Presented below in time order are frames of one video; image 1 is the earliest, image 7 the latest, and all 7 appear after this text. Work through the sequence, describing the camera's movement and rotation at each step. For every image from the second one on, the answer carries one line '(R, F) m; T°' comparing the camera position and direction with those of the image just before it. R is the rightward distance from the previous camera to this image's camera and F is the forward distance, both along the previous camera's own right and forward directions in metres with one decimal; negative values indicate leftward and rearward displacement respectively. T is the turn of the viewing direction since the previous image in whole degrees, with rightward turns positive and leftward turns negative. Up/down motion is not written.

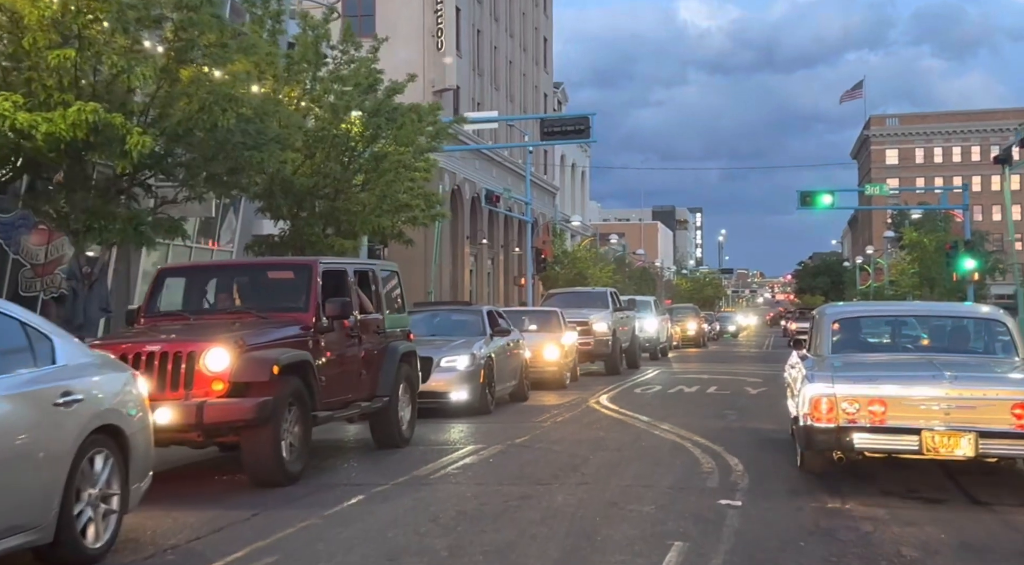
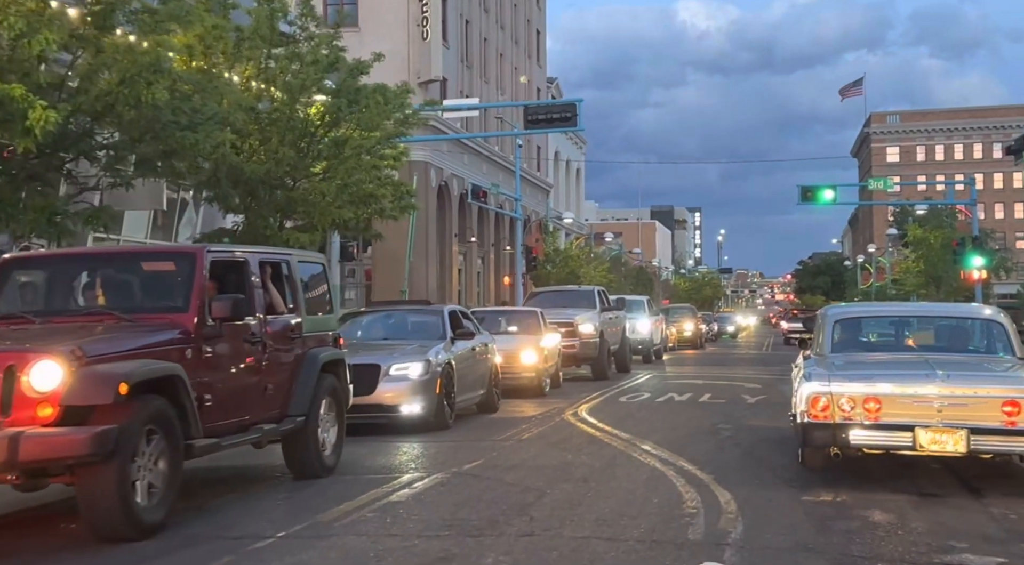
(+0.4, +1.9) m; 0°
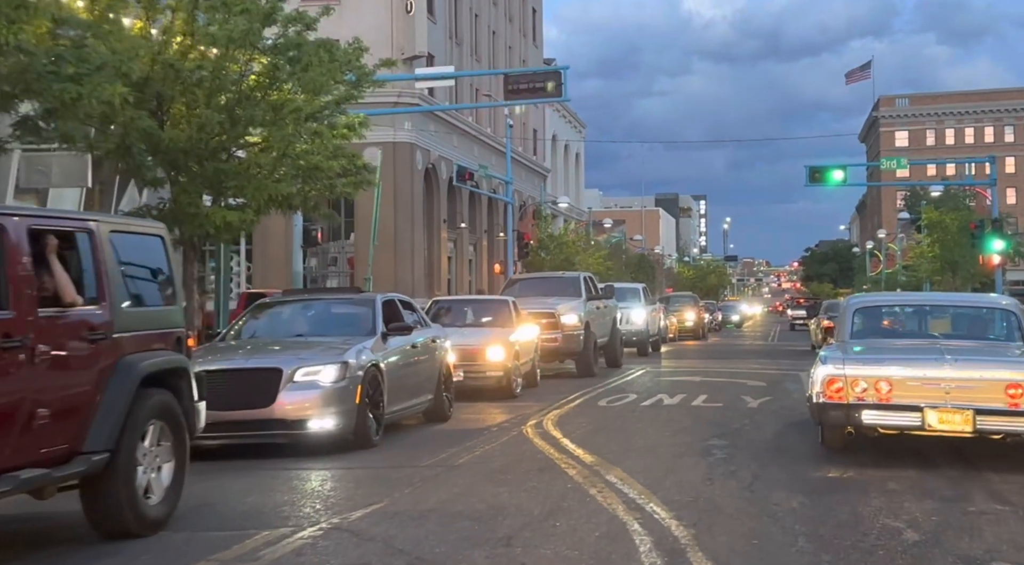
(+0.6, +2.6) m; 0°
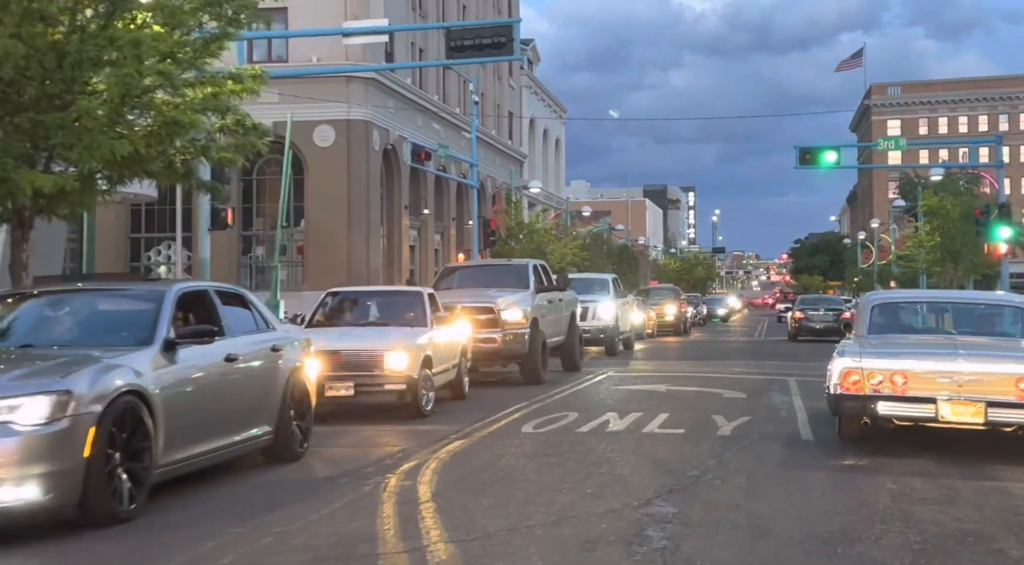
(+0.9, +3.8) m; 0°
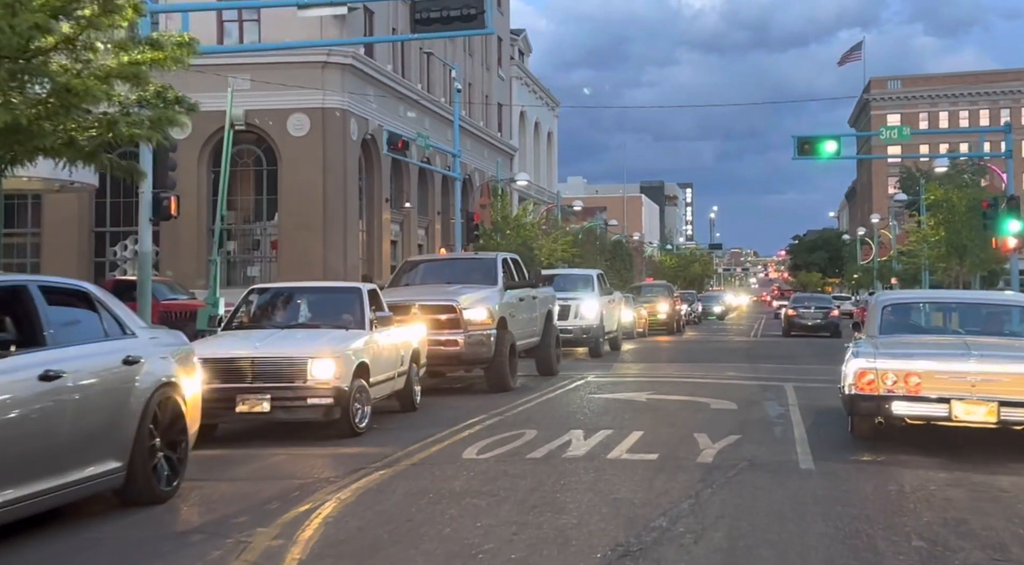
(+0.5, +2.0) m; 0°
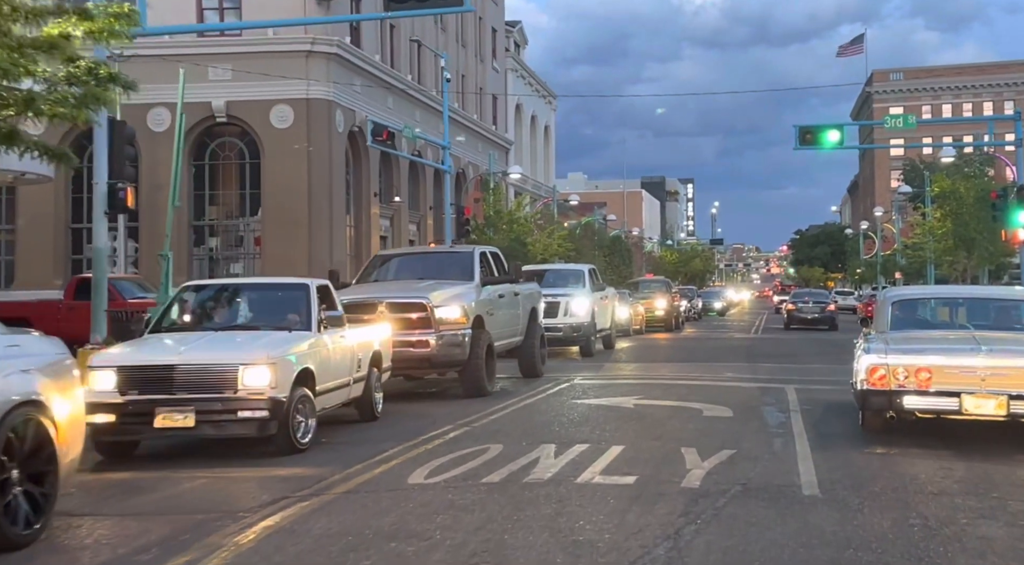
(+0.3, +1.4) m; 0°
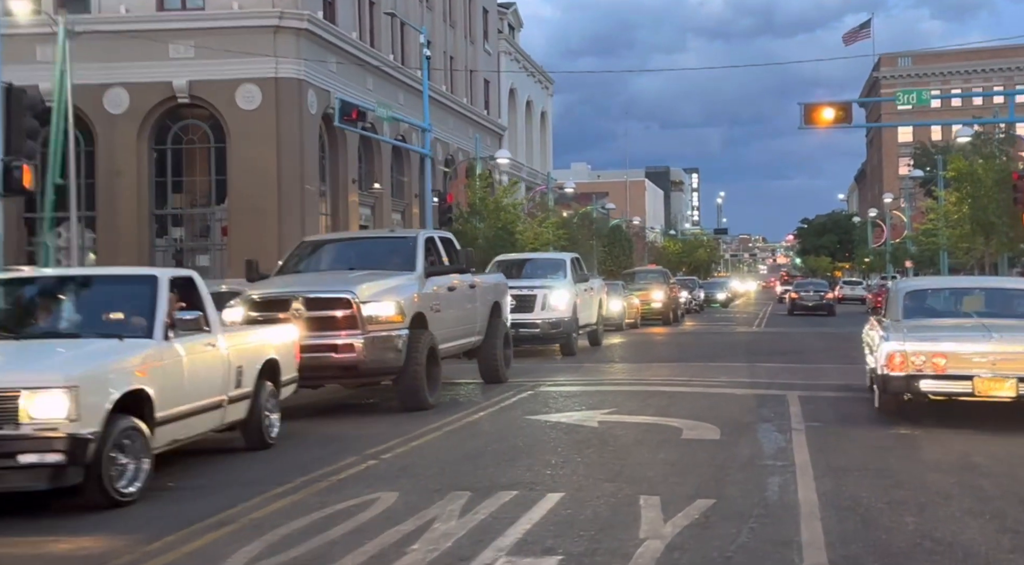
(+0.7, +2.7) m; 0°
